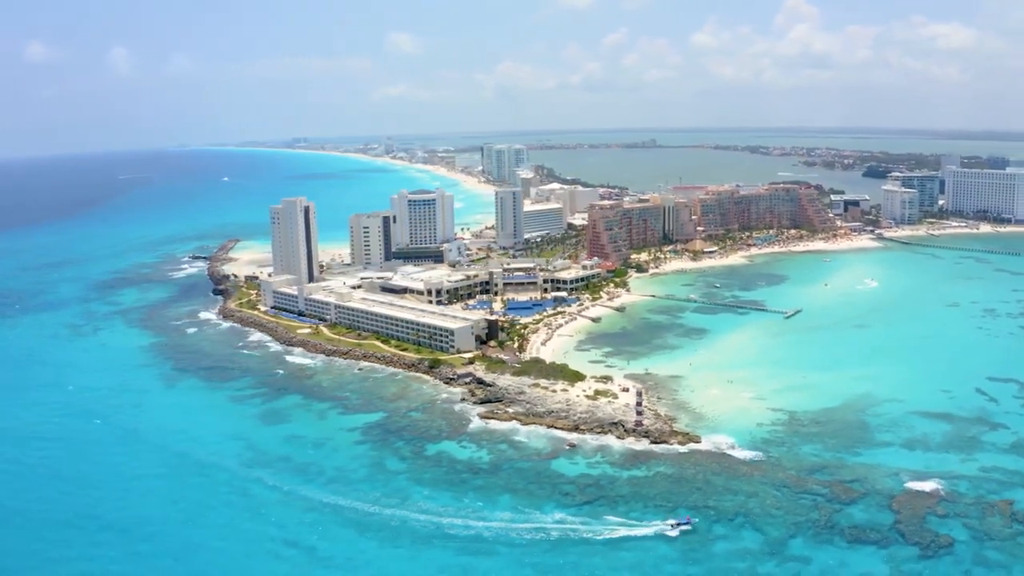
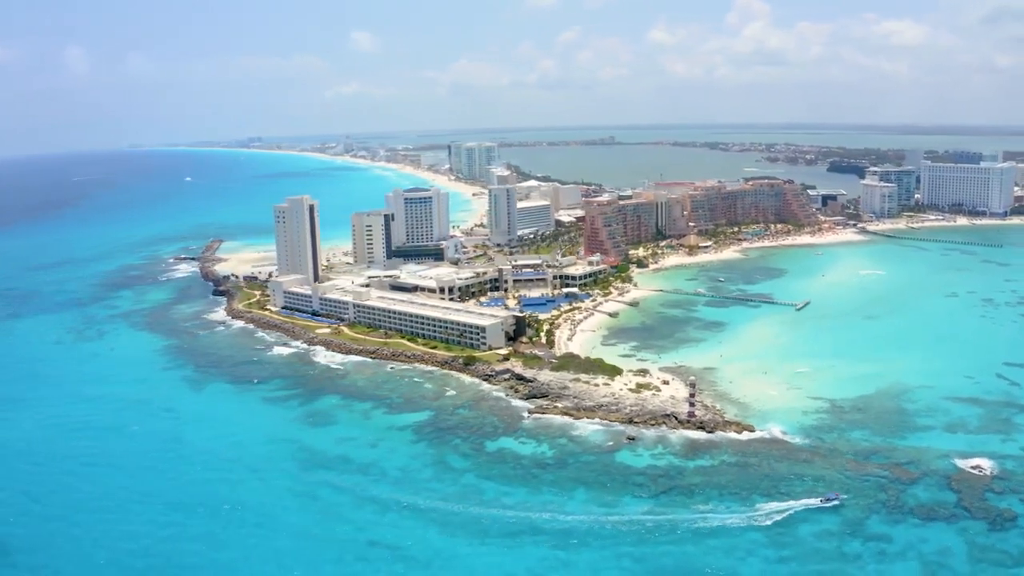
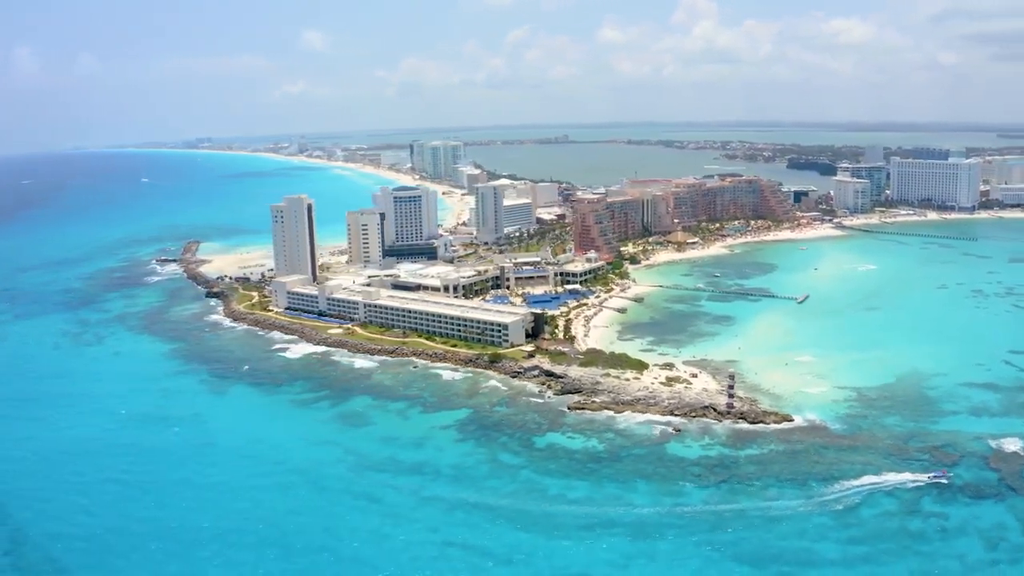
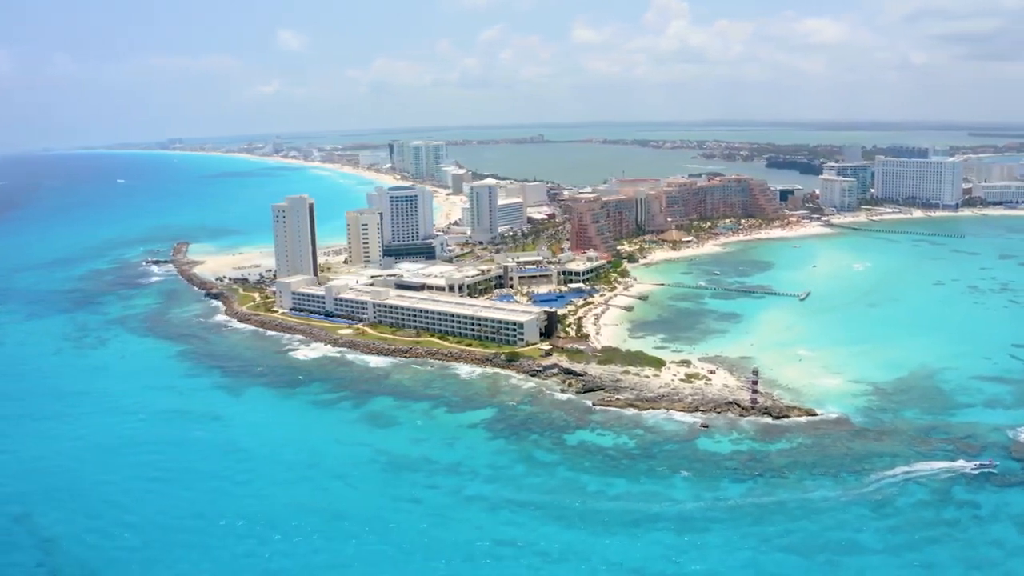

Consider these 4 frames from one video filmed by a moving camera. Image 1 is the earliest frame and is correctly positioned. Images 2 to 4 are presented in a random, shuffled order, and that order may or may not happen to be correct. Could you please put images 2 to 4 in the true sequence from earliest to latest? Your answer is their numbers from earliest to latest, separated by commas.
2, 3, 4
